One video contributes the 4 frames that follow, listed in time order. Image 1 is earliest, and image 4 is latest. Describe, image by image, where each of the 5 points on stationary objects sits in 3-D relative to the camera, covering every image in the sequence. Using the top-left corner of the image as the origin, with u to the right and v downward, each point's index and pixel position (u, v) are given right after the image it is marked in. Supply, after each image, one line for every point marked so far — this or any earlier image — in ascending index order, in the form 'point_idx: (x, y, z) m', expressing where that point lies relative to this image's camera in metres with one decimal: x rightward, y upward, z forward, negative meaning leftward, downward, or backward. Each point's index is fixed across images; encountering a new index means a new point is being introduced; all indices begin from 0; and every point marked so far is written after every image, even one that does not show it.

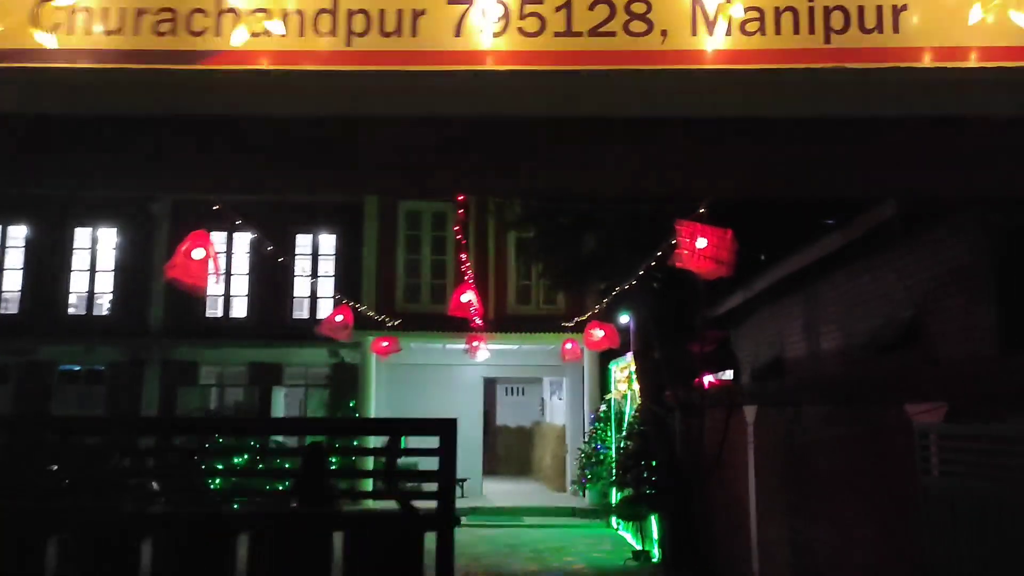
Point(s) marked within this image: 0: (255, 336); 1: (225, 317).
0: (-4.7, -0.9, +15.4) m
1: (-5.3, -0.5, +15.4) m
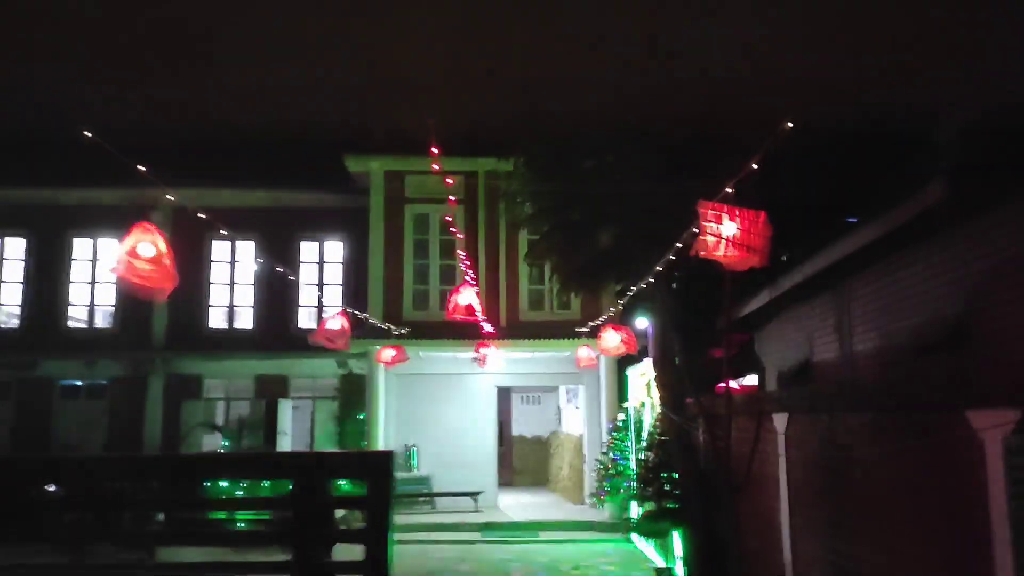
0: (-4.5, -1.0, +14.9) m
1: (-5.1, -0.7, +15.0) m
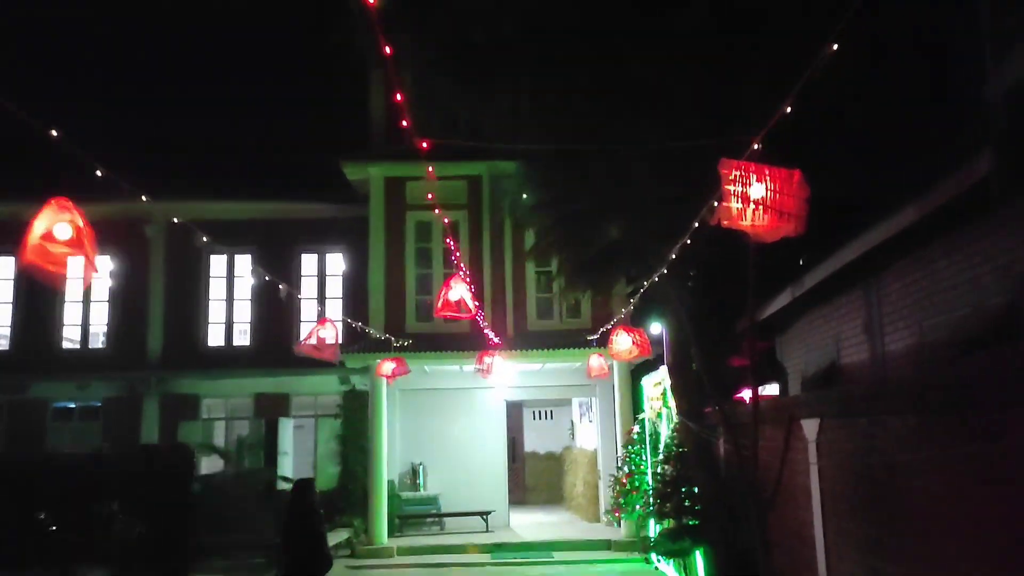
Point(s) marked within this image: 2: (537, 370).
0: (-4.3, -1.3, +14.4) m
1: (-4.9, -1.0, +14.5) m
2: (+0.4, -1.4, +14.3) m
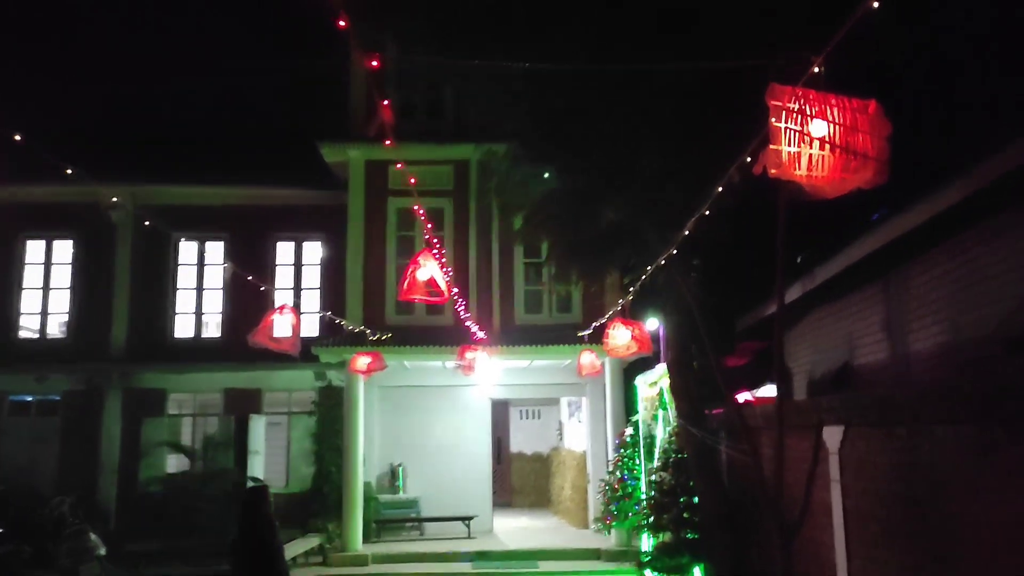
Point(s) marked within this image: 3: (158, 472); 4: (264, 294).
0: (-4.6, -1.1, +13.6) m
1: (-5.1, -0.8, +13.7) m
2: (+0.2, -1.3, +13.5) m
3: (-5.6, -2.9, +13.4) m
4: (-4.1, 0.0, +13.8) m
